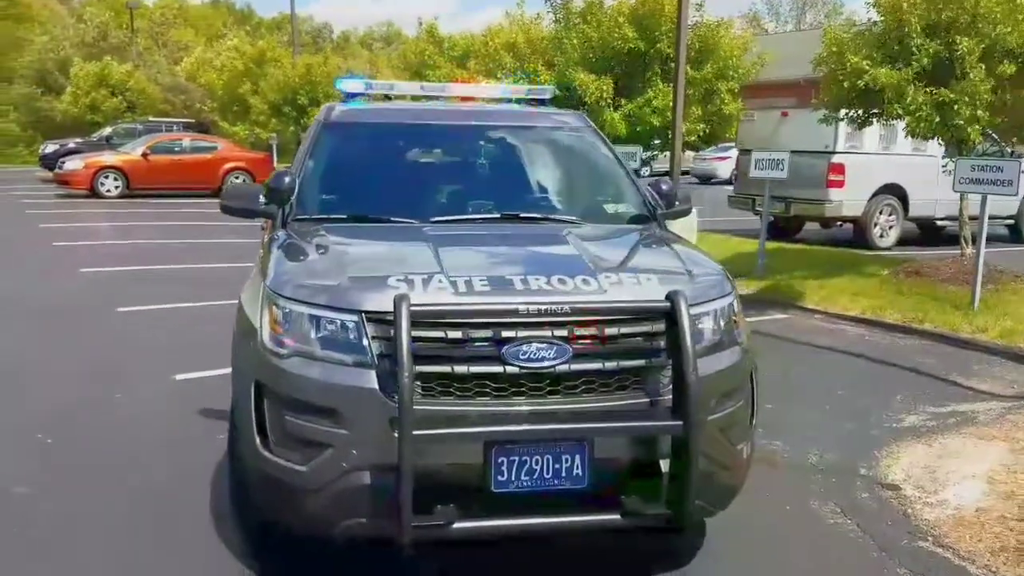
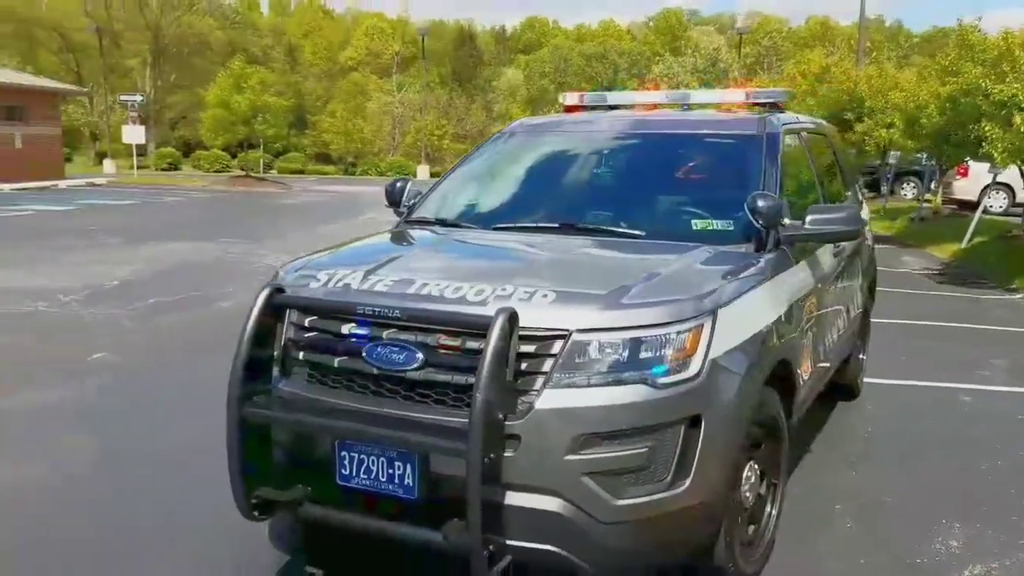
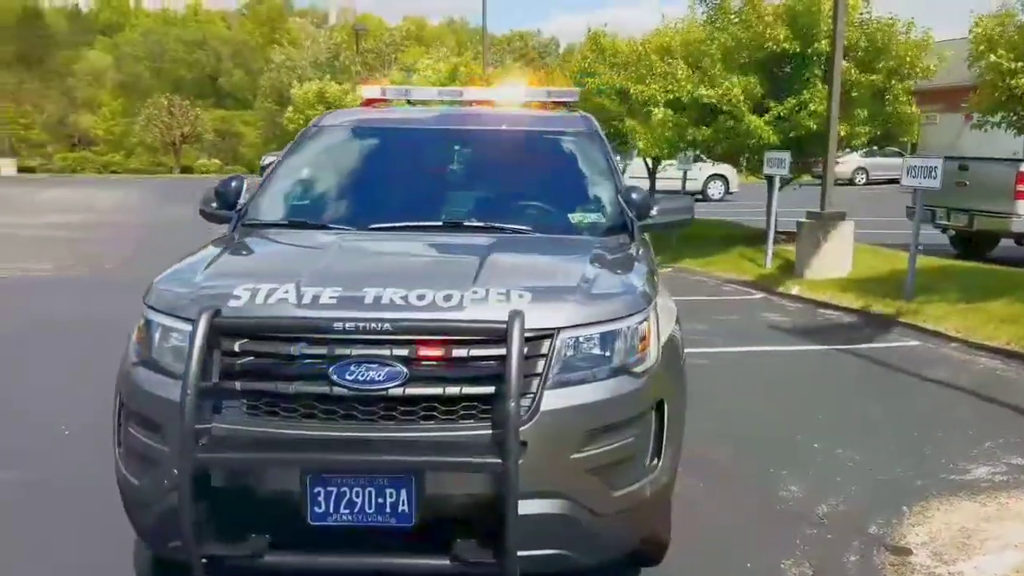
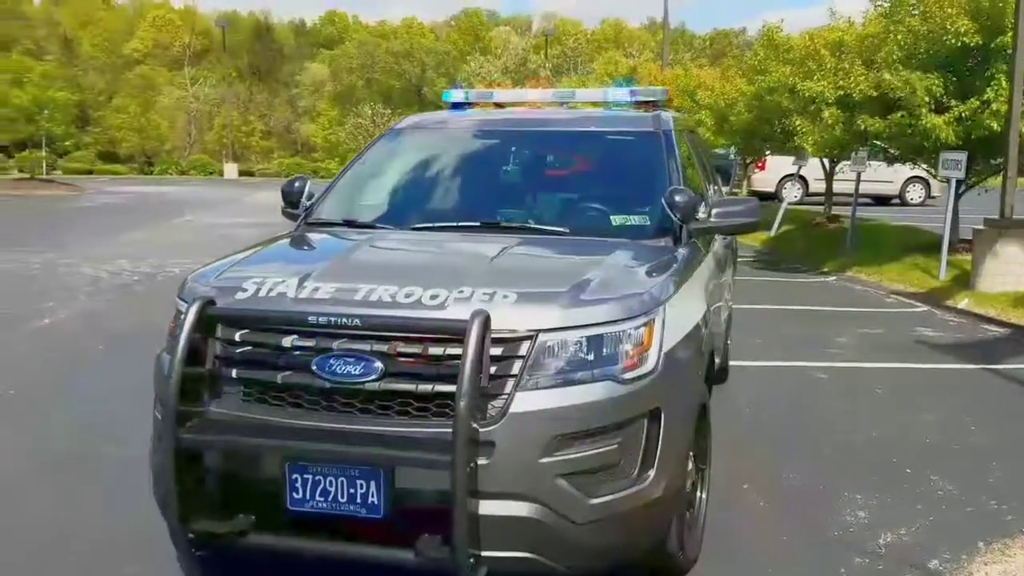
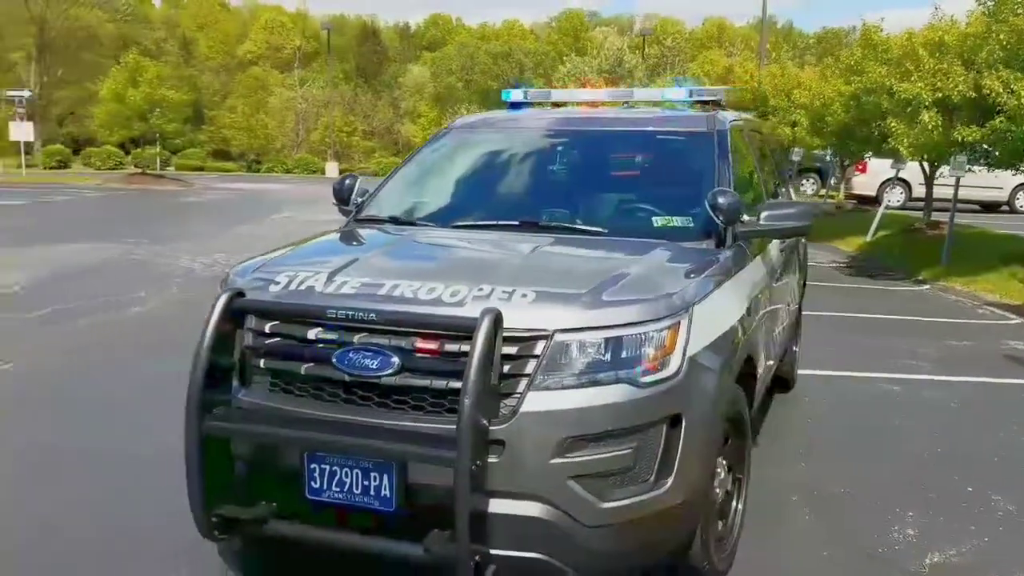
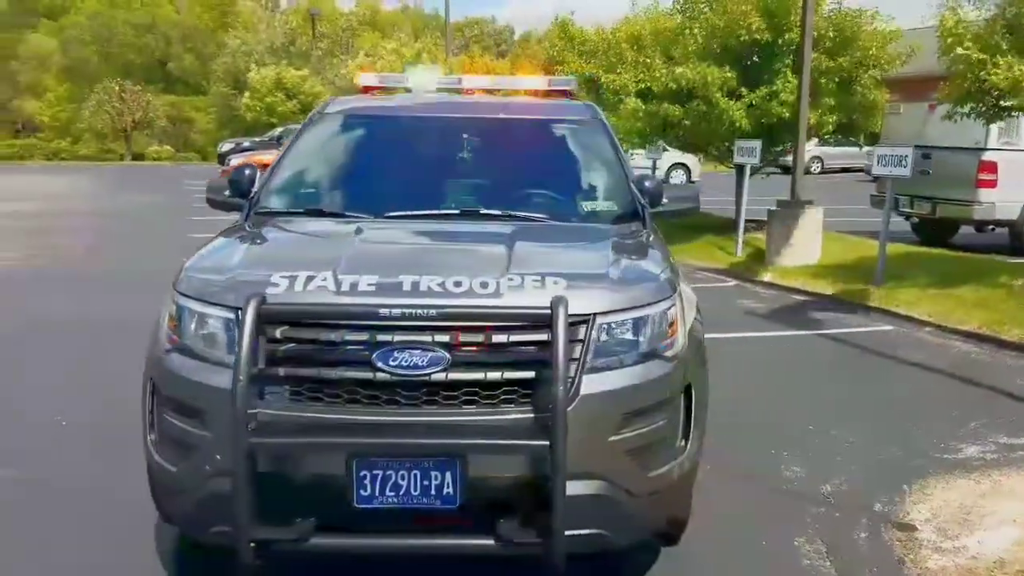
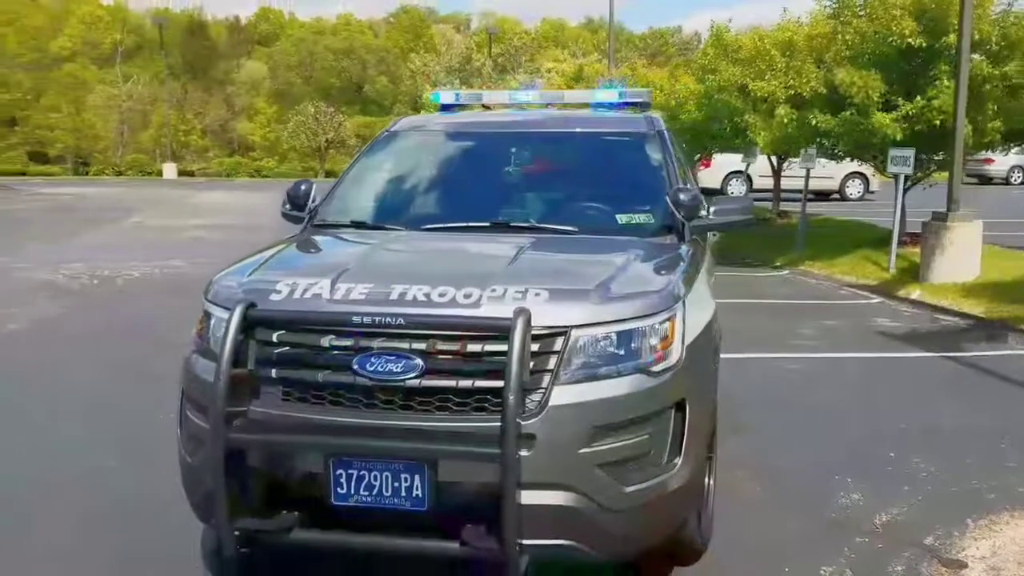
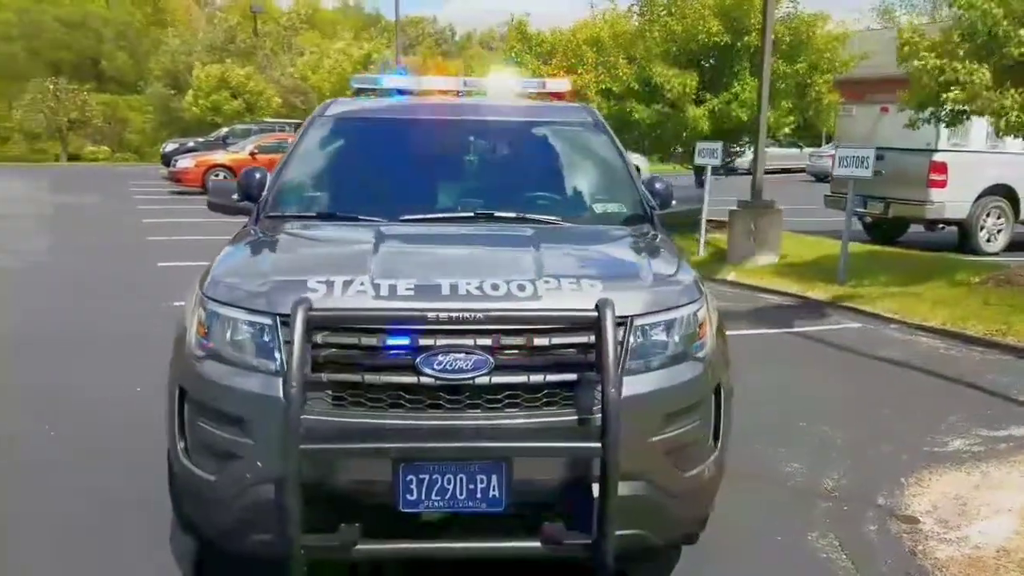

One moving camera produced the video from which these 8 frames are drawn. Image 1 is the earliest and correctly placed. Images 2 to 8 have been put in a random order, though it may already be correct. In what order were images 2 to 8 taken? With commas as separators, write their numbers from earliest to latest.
8, 6, 3, 7, 4, 5, 2
